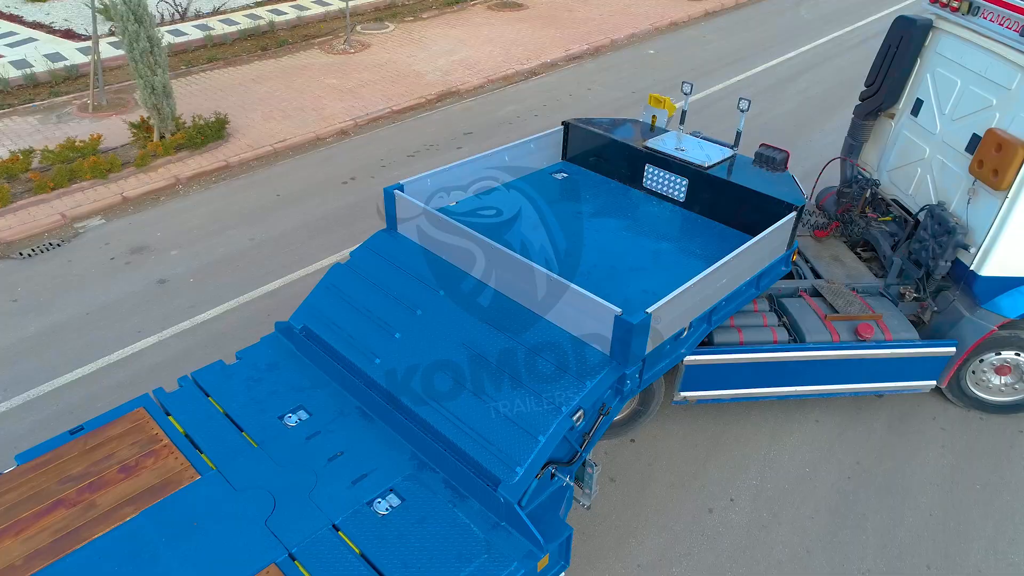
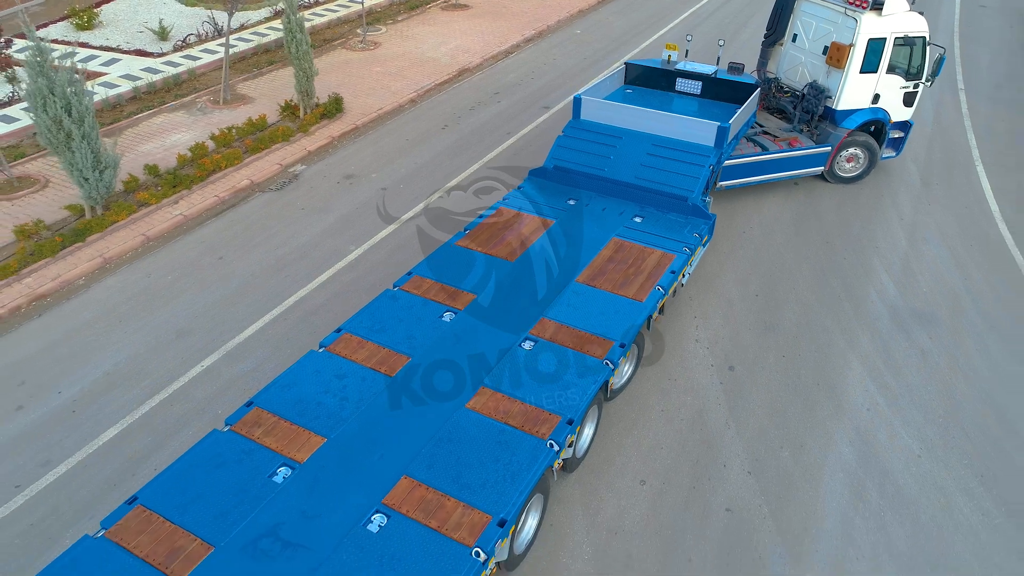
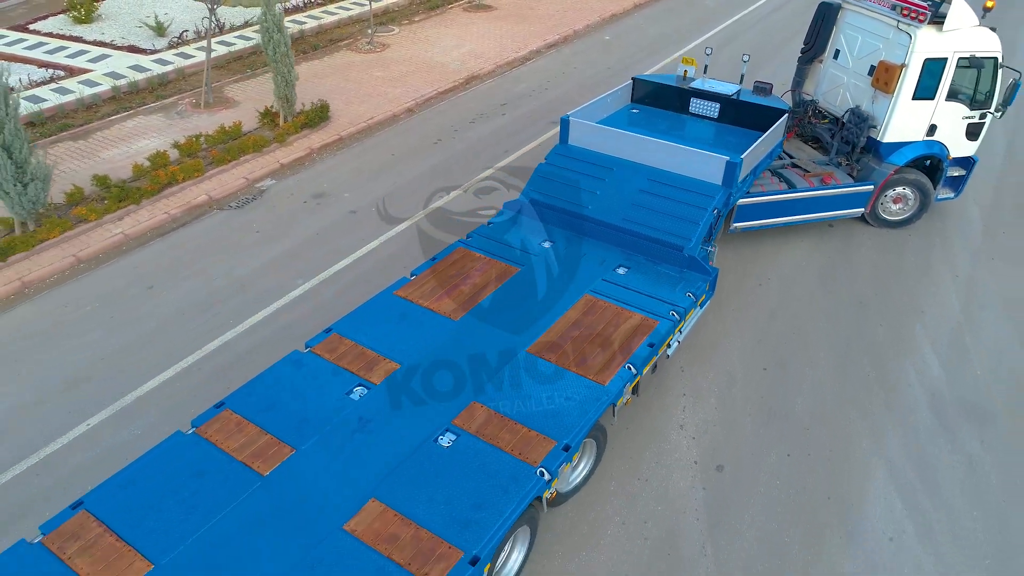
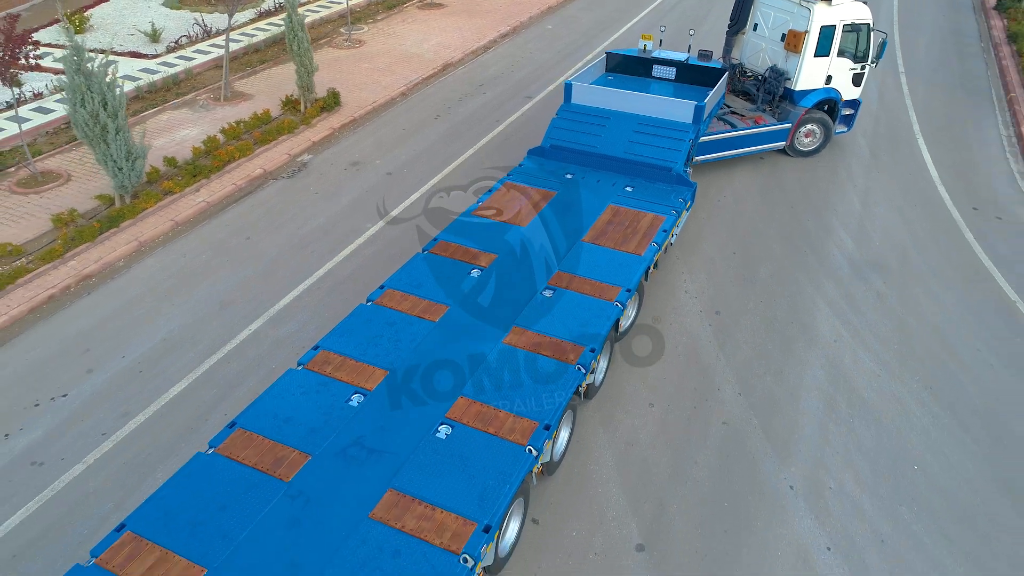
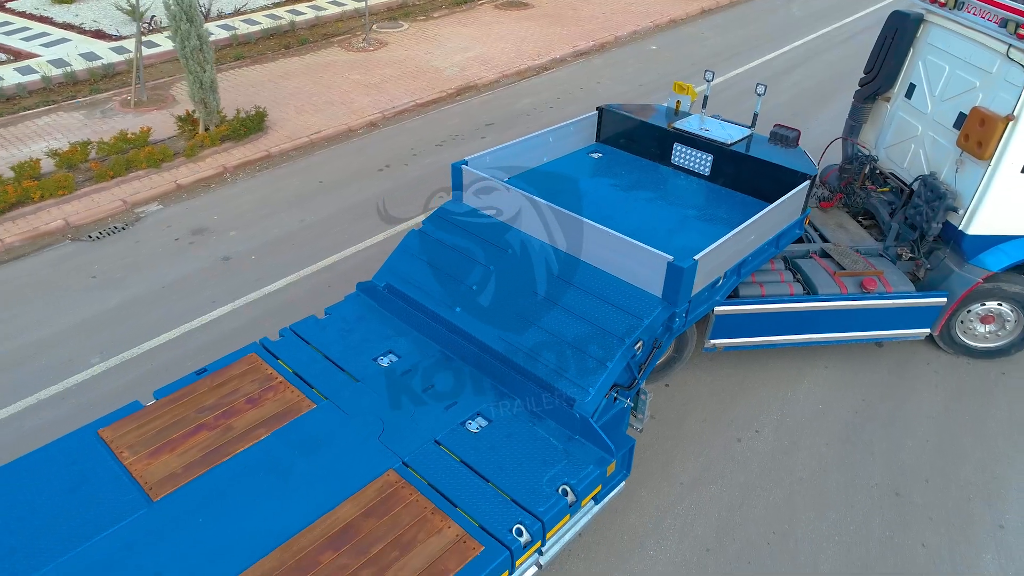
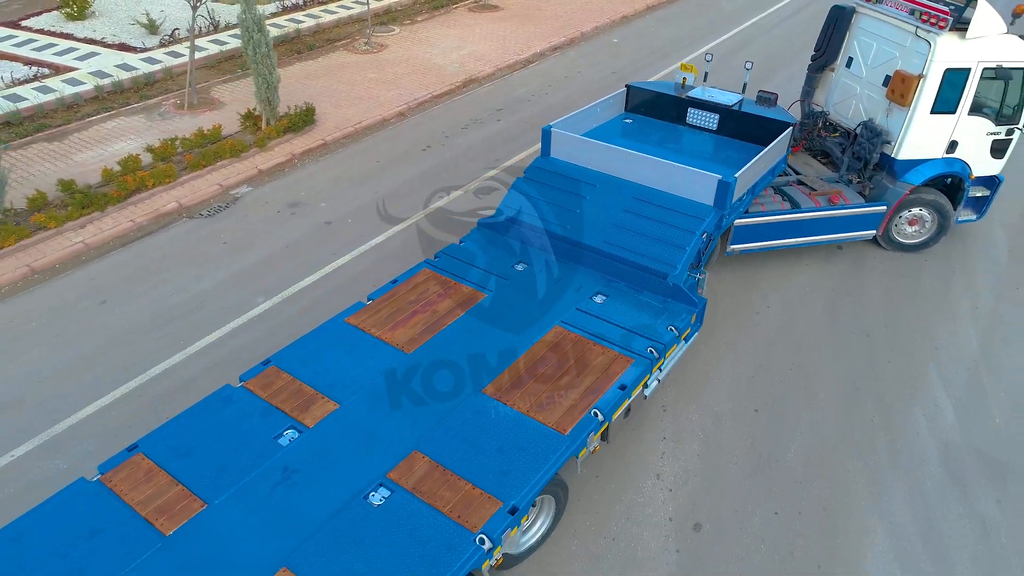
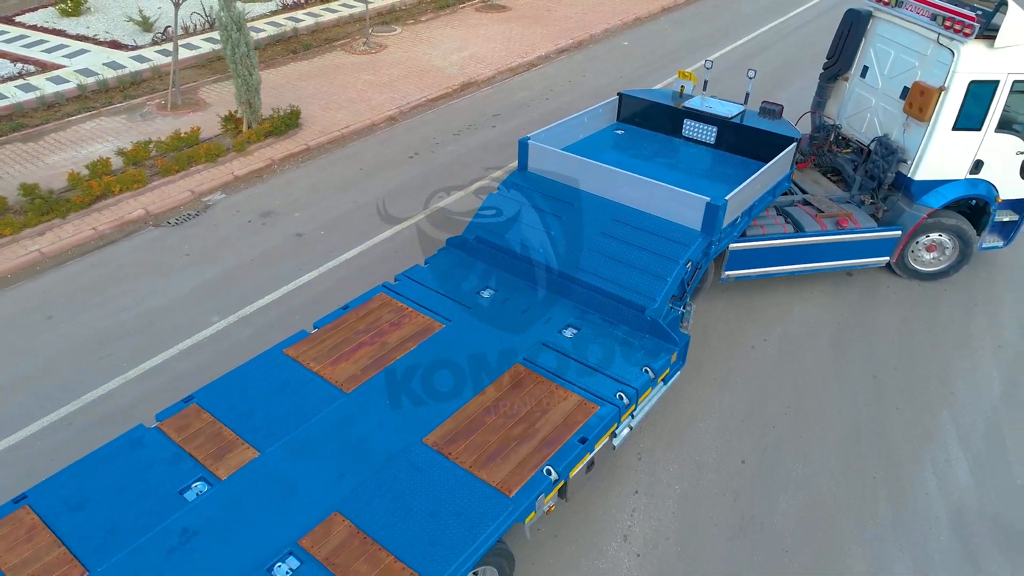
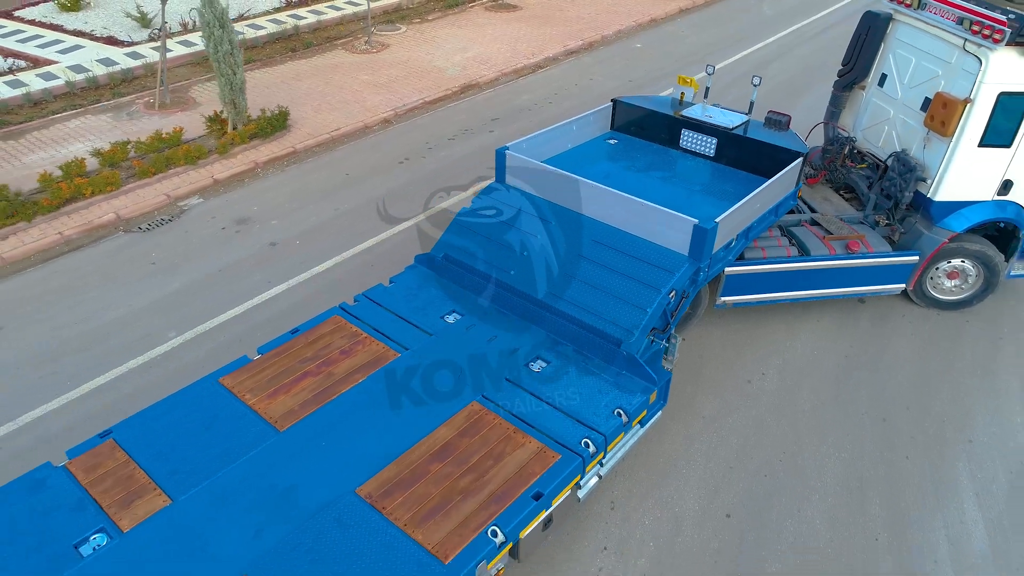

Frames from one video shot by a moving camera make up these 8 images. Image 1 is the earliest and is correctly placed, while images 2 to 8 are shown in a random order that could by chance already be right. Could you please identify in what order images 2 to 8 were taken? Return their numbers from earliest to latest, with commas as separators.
5, 8, 7, 6, 3, 2, 4
